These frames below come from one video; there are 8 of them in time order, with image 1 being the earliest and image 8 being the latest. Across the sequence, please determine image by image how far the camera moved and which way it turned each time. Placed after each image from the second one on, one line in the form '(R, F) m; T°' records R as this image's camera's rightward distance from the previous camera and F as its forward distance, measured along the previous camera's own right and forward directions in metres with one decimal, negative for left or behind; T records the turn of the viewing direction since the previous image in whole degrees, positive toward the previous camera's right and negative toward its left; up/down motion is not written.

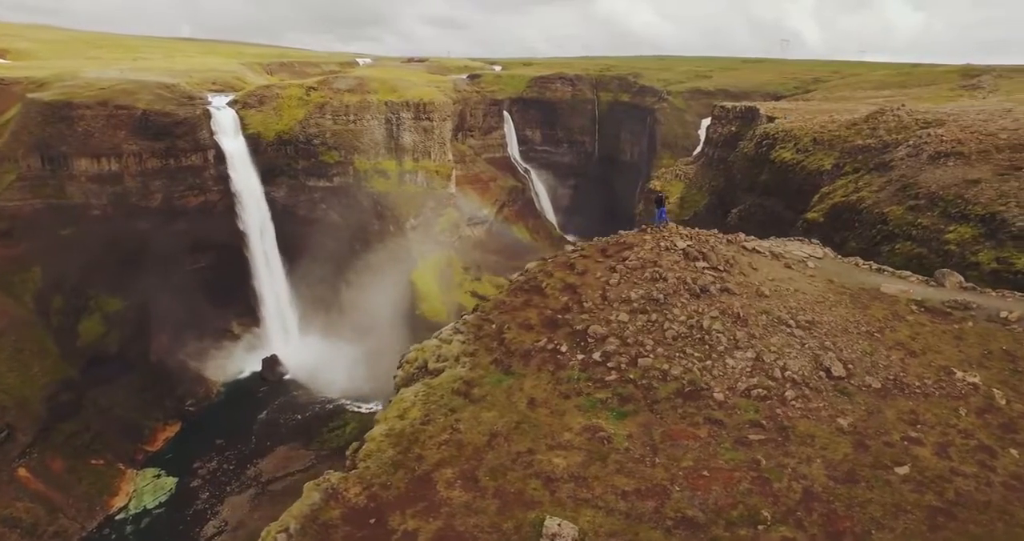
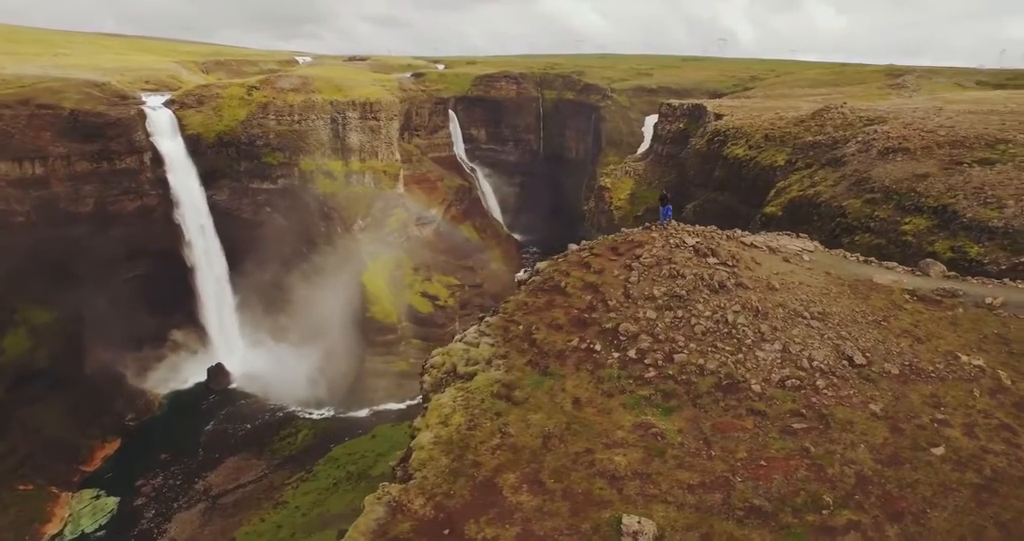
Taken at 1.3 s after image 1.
(-1.3, +0.1) m; +5°
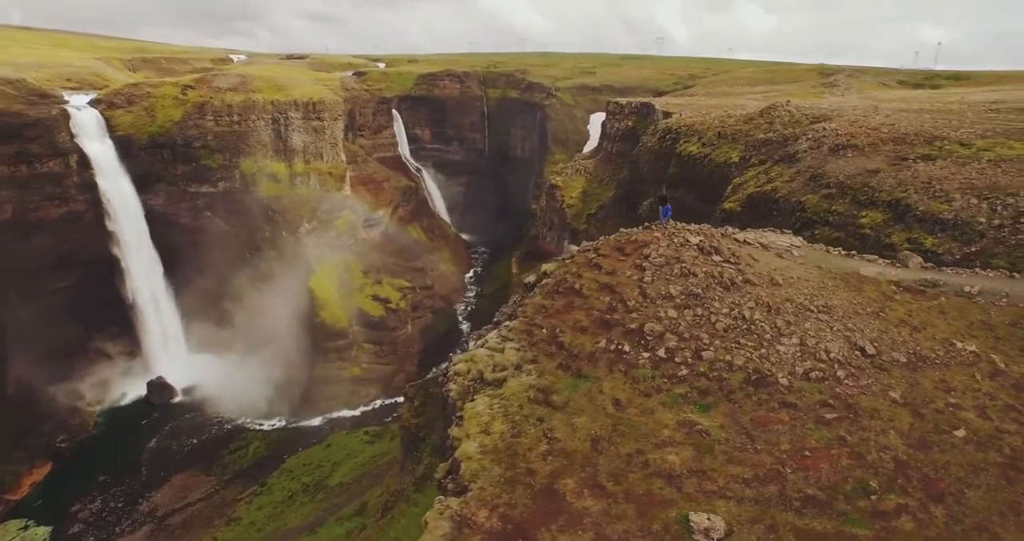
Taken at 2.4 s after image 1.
(-1.2, +0.1) m; +5°
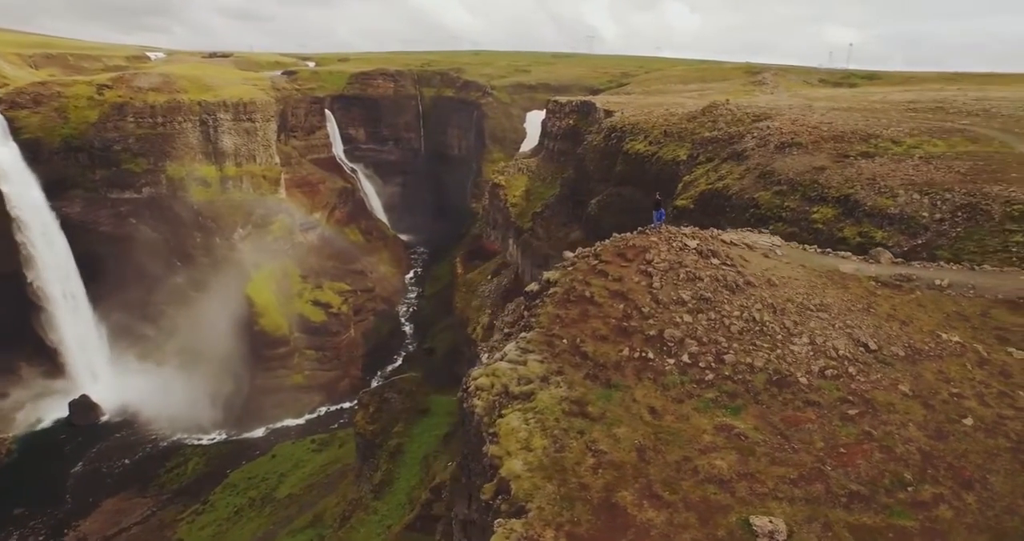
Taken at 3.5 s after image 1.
(-1.3, +0.1) m; +6°
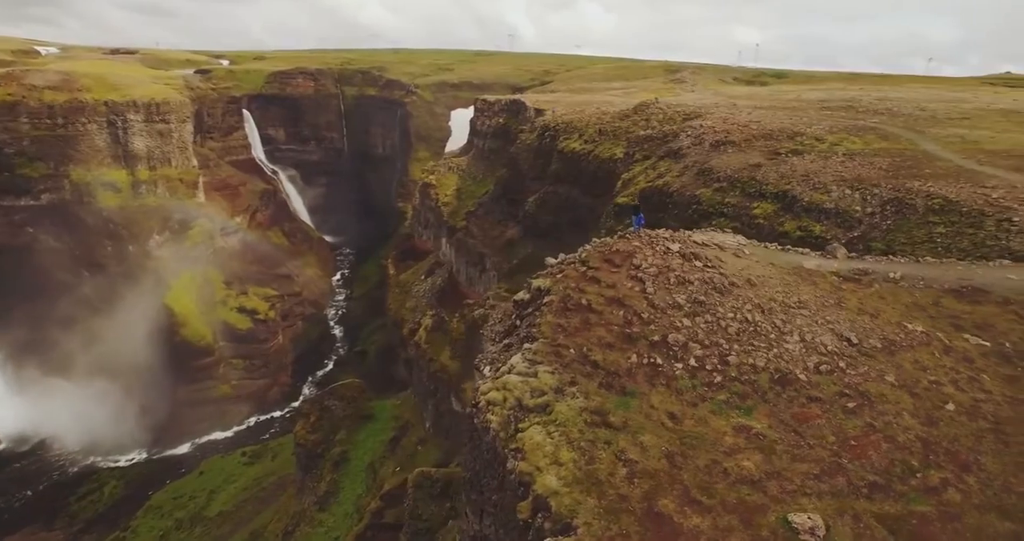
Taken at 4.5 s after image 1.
(-1.2, +0.1) m; +7°
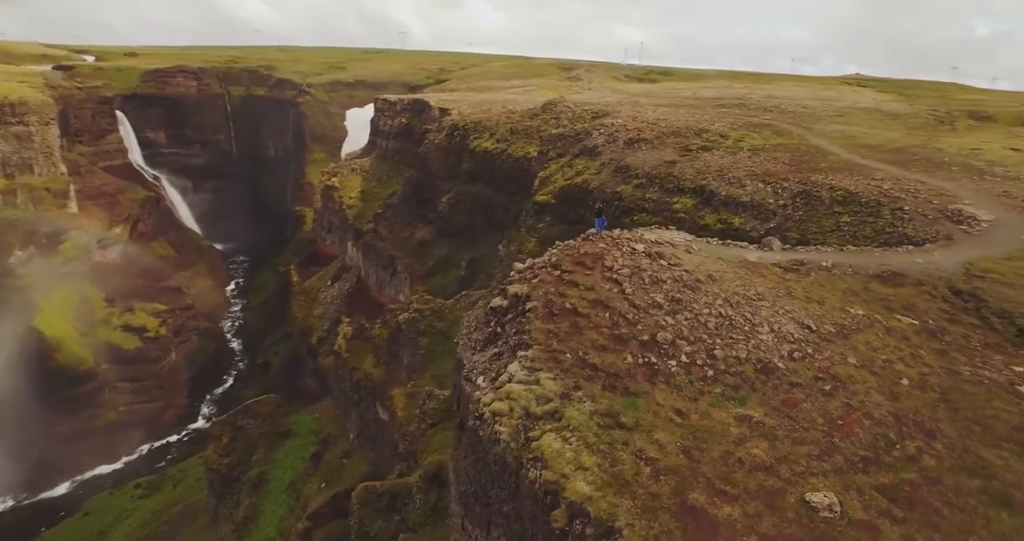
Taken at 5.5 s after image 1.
(-1.5, +0.1) m; +9°
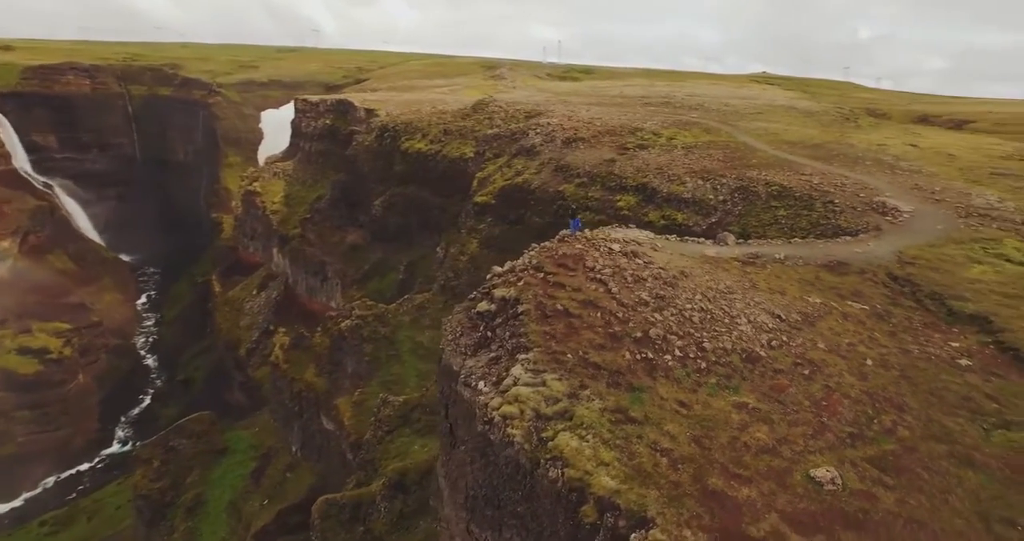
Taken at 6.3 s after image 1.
(-1.2, -0.1) m; +7°
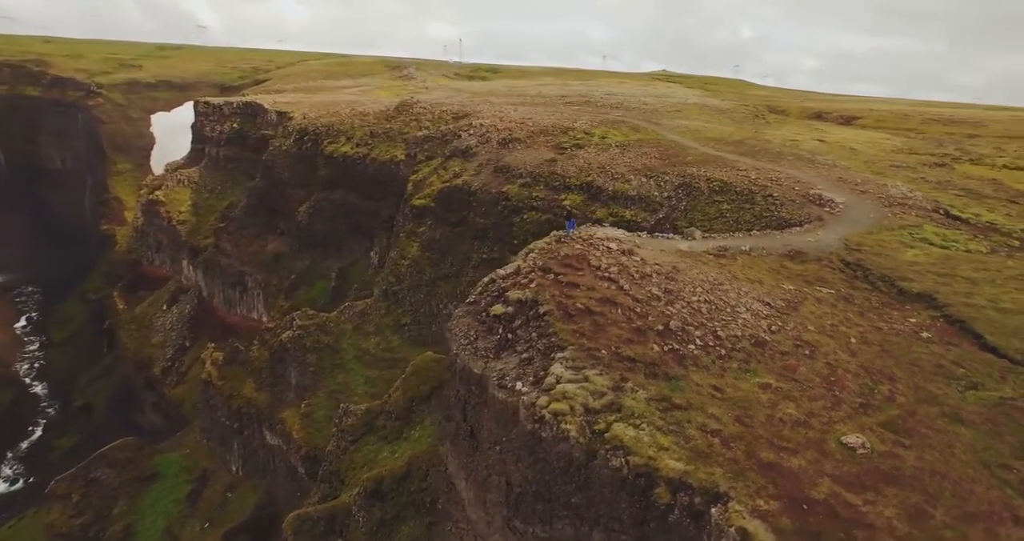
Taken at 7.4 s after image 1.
(-2.1, -0.3) m; +8°
